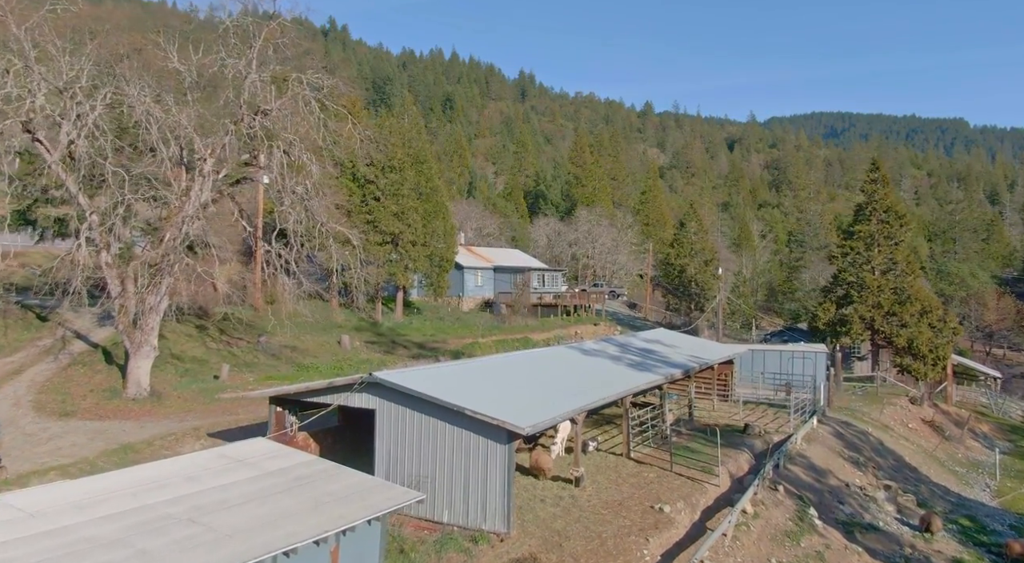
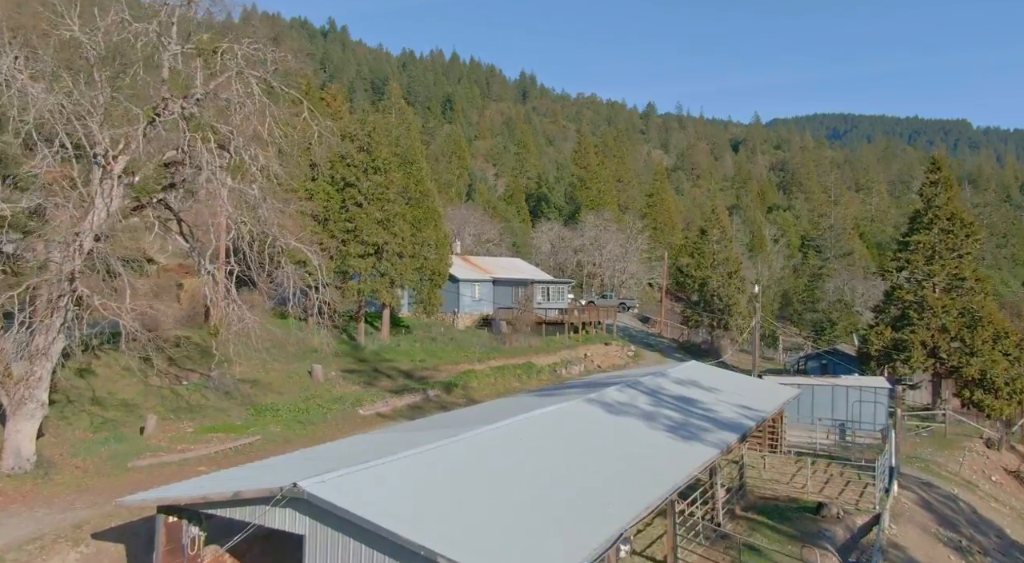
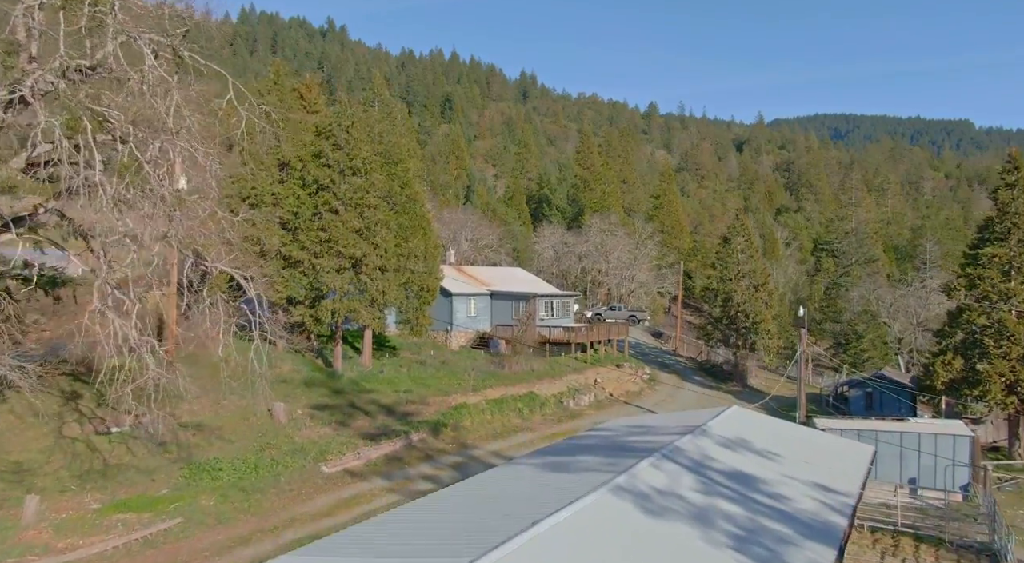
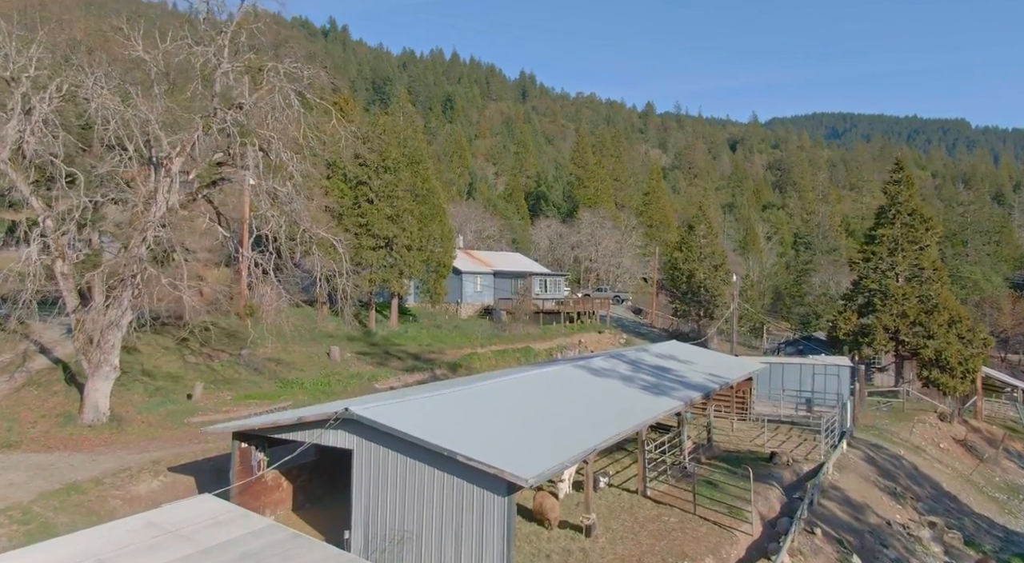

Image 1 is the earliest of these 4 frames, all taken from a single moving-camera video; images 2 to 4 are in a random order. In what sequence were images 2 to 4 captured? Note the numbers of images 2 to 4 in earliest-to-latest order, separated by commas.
4, 2, 3
